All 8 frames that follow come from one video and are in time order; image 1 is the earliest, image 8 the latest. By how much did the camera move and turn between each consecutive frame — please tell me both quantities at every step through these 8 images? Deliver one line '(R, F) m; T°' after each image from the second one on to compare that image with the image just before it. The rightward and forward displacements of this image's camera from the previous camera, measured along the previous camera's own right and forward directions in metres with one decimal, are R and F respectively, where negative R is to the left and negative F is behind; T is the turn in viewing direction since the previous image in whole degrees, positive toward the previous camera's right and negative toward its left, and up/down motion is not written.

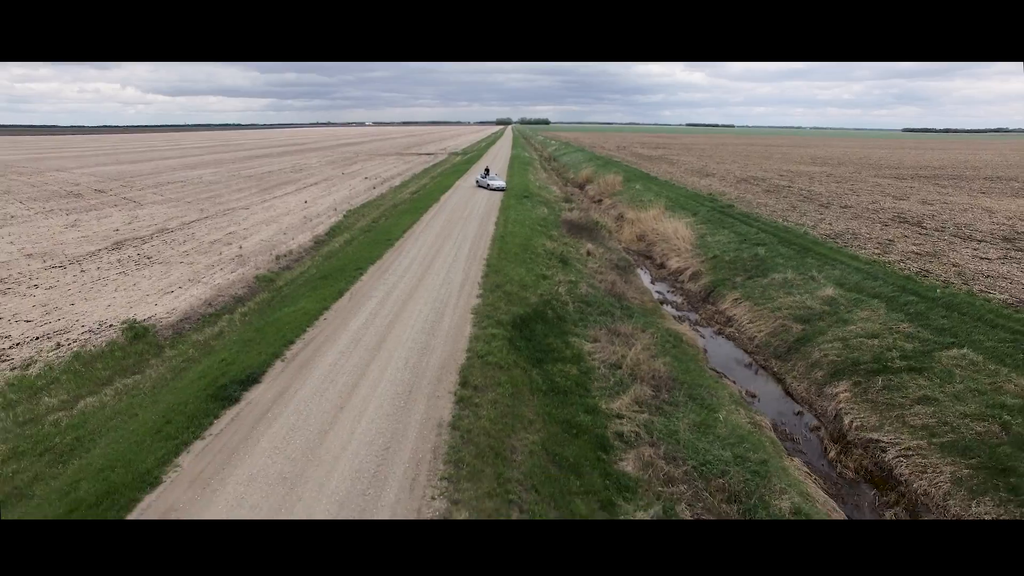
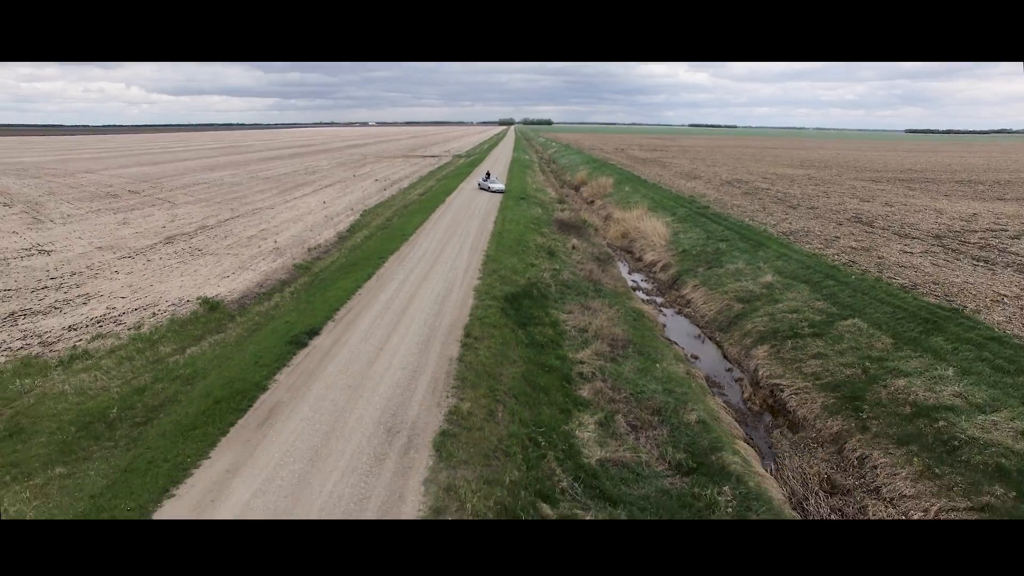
(+0.2, -3.4) m; 0°
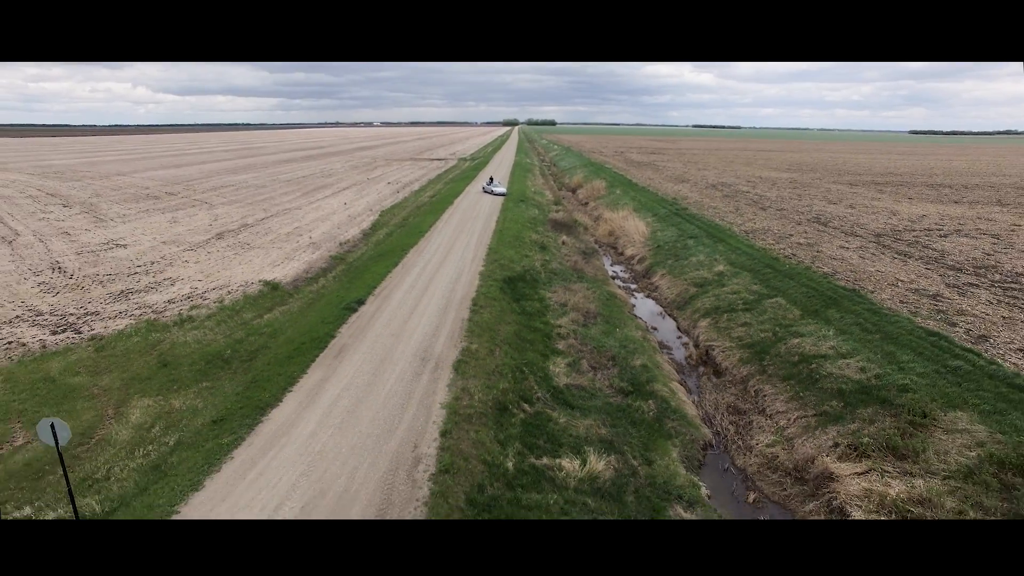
(+0.2, -4.2) m; 0°
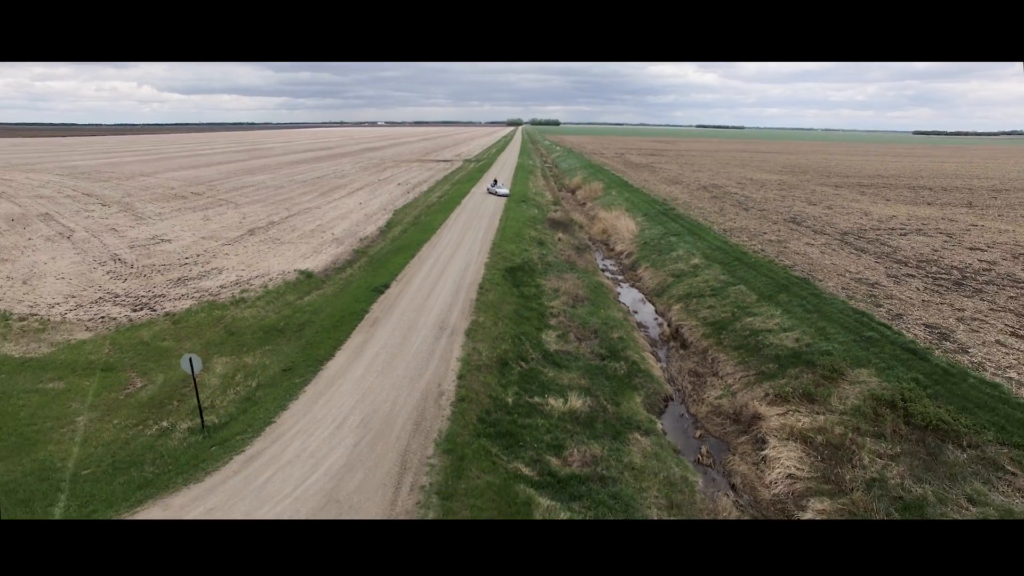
(+0.1, -3.2) m; 0°
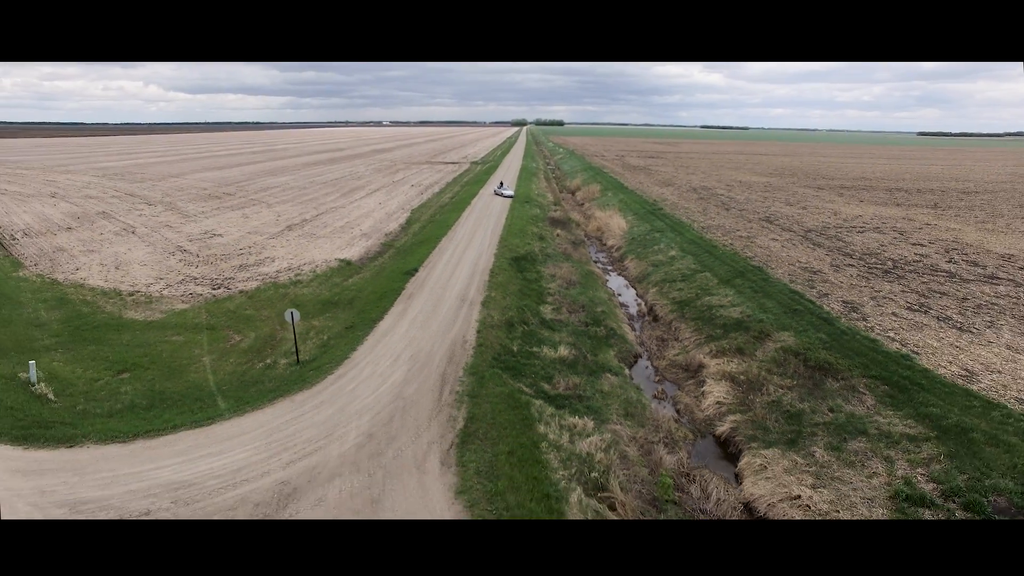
(0.0, -4.6) m; 0°
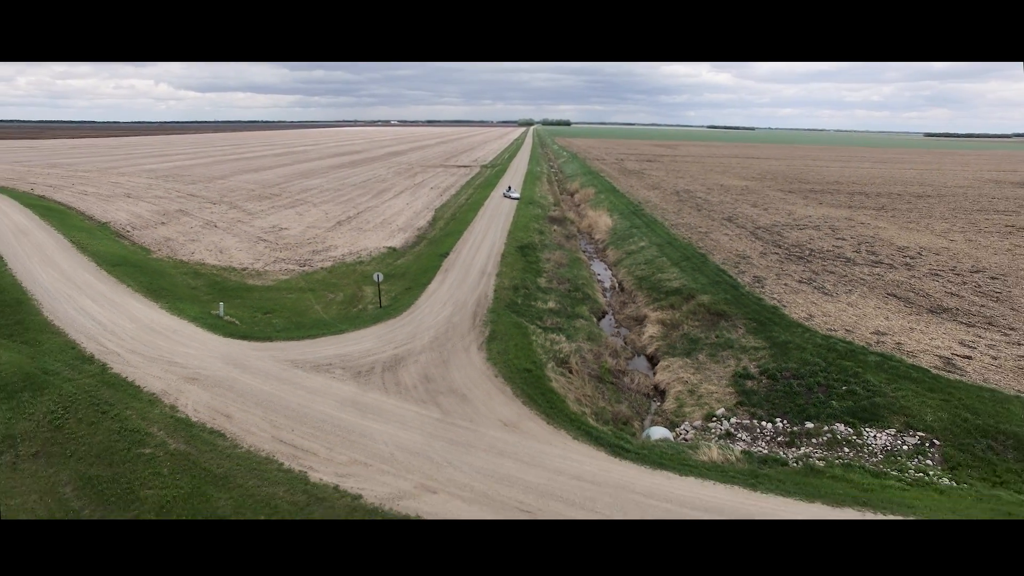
(0.0, -8.6) m; -1°
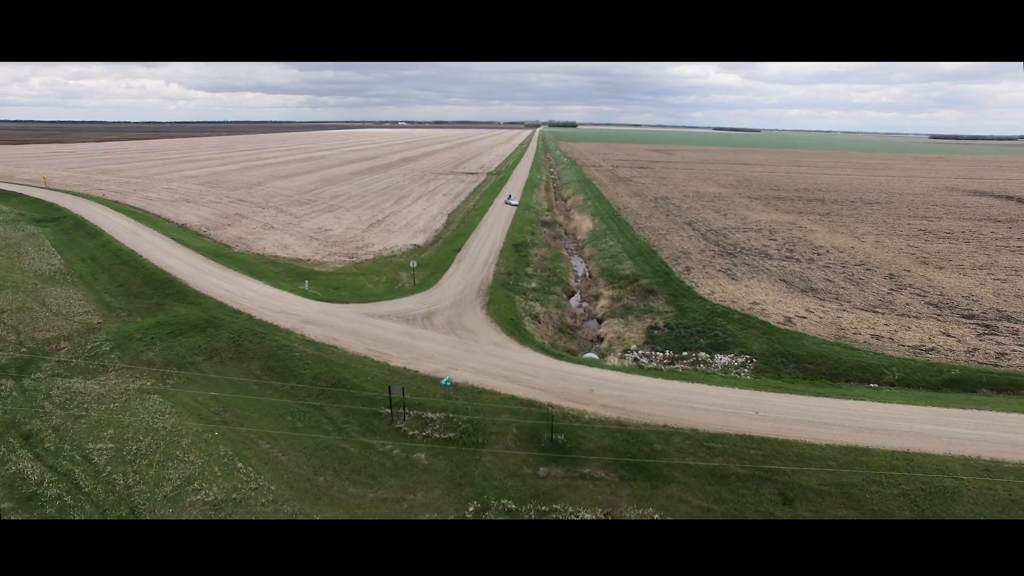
(+0.6, -10.4) m; -1°
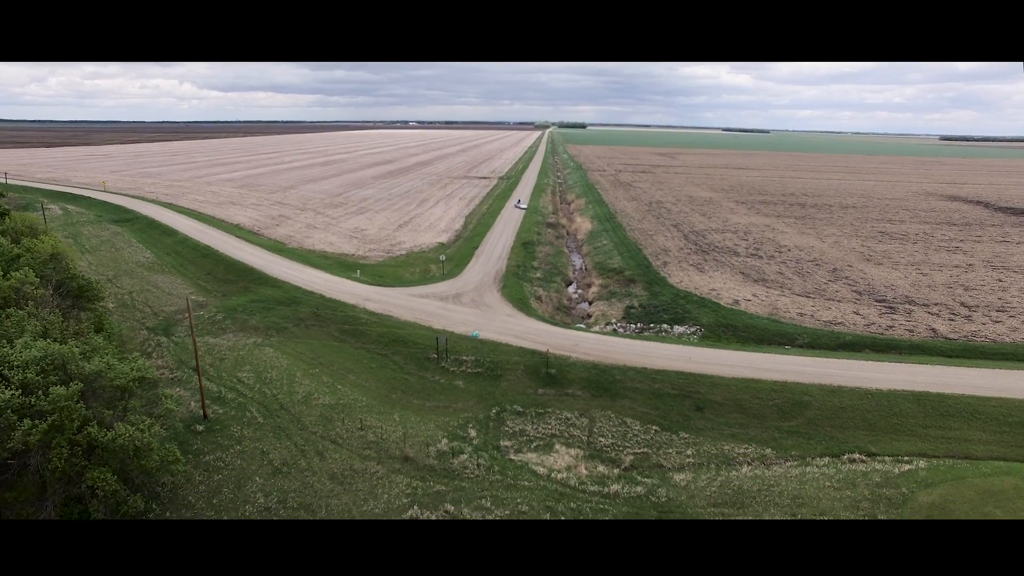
(0.0, -8.5) m; -1°
